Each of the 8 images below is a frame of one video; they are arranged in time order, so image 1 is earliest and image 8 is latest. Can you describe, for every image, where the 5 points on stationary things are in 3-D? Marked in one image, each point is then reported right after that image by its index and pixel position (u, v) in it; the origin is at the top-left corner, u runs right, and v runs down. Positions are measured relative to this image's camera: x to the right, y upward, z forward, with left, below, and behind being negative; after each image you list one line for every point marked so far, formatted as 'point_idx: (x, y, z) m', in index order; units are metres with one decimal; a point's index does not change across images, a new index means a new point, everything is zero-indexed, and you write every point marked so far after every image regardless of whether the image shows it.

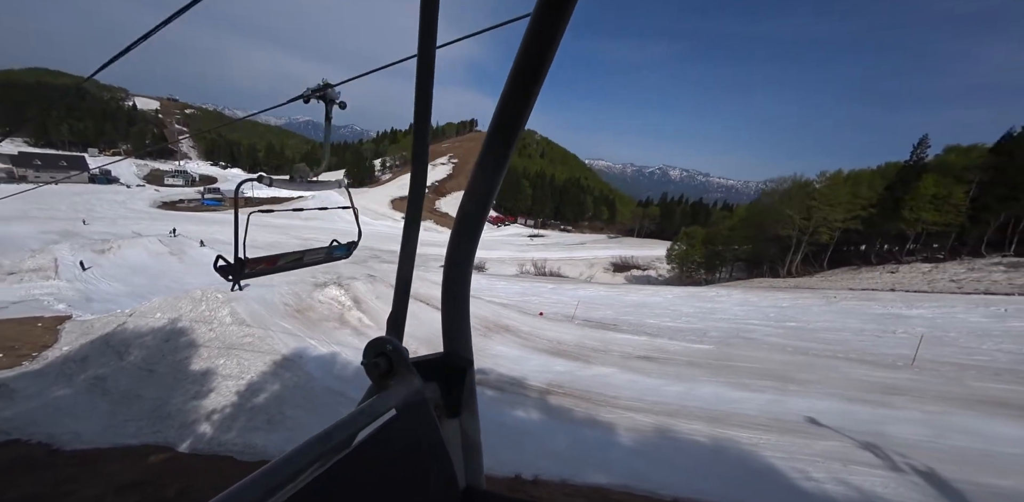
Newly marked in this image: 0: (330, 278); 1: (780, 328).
0: (-5.7, -0.8, +11.9) m
1: (+8.7, -2.5, +12.2) m
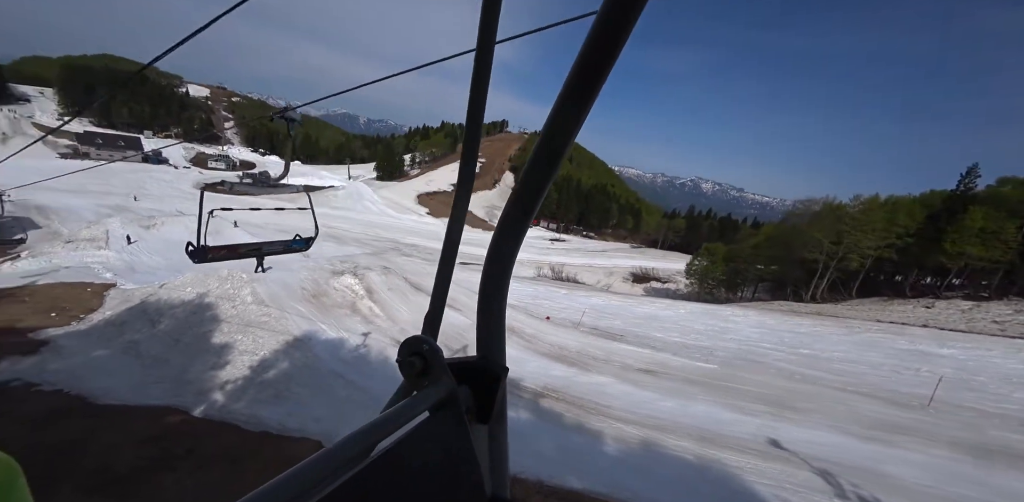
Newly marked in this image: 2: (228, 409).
0: (-5.4, -0.5, +12.4) m
1: (+8.8, -3.2, +11.9) m
2: (-5.1, -2.8, +6.7) m
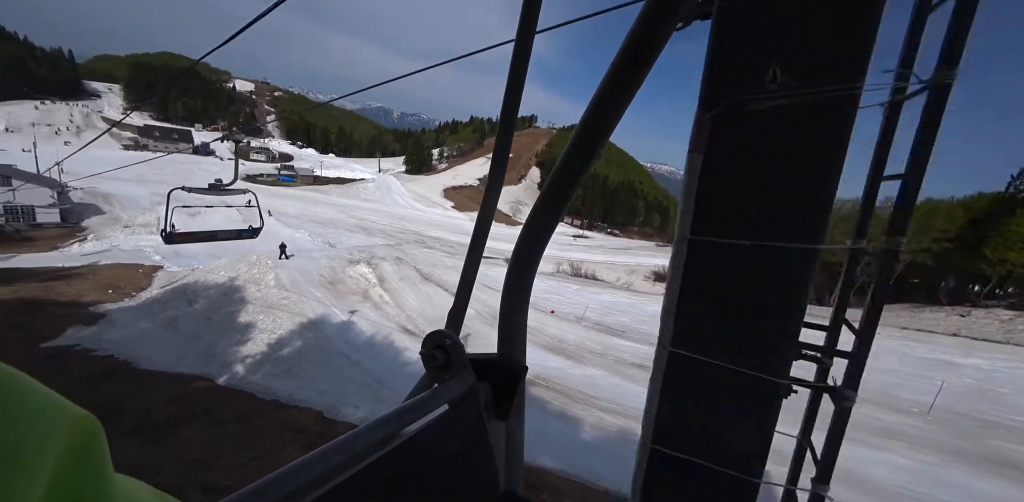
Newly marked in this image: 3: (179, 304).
0: (-5.2, -0.2, +13.2) m
1: (+8.9, -3.3, +11.7) m
2: (-5.3, -2.6, +7.5) m
3: (-9.1, -1.5, +10.4) m
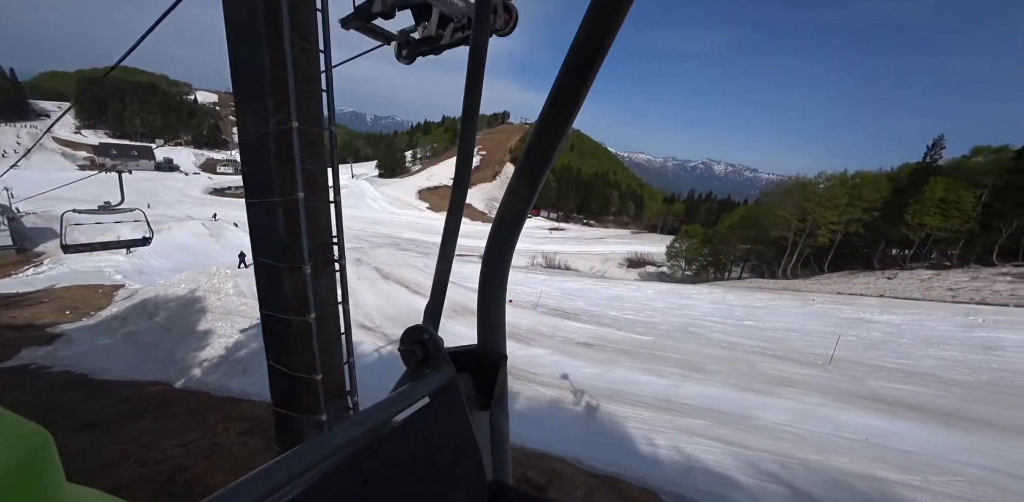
0: (-6.8, -0.3, +13.6) m
1: (+7.5, -2.5, +12.7) m
2: (-6.6, -2.8, +8.0) m
3: (-10.5, -1.9, +10.6) m
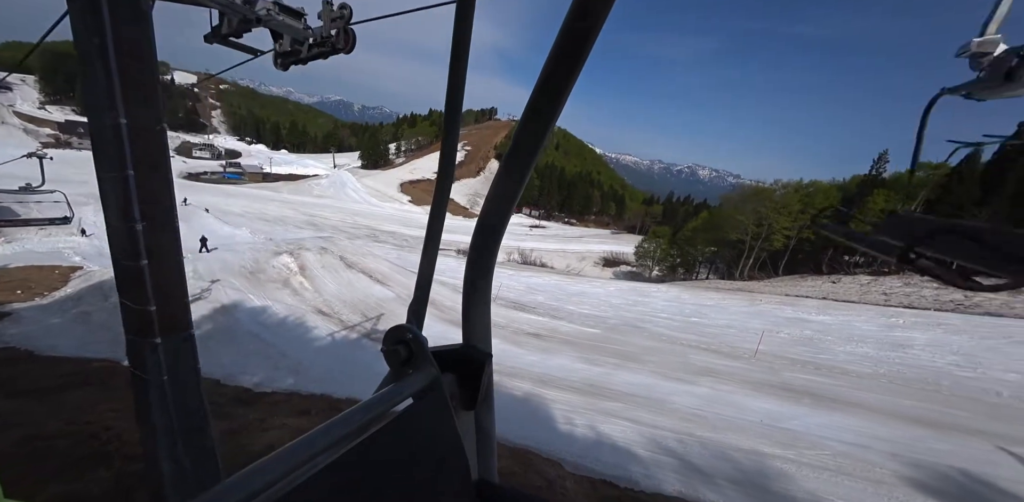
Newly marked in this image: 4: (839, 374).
0: (-8.2, +0.1, +13.8) m
1: (+6.0, -2.5, +13.4) m
2: (-7.9, -2.3, +8.2) m
3: (-11.9, -1.3, +10.7) m
4: (+7.7, -2.9, +8.9) m
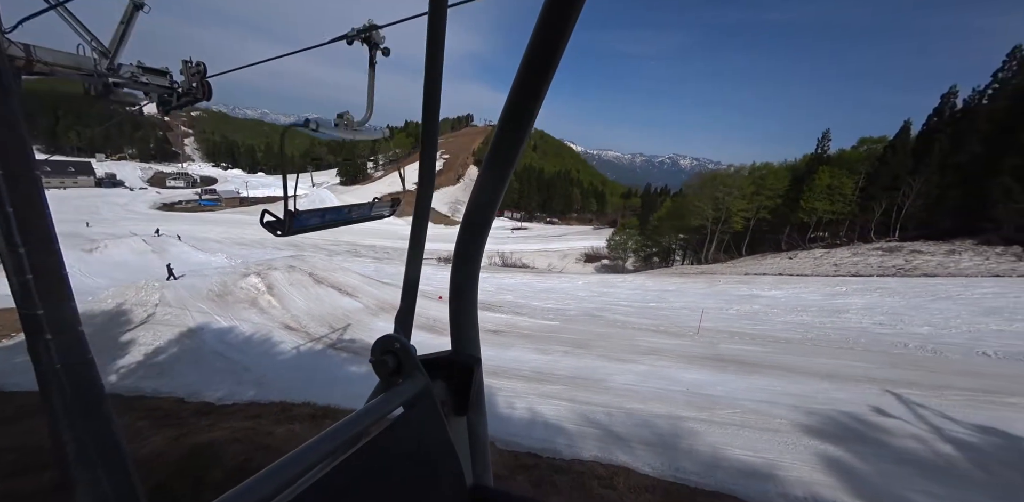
0: (-9.6, -0.7, +14.2) m
1: (+4.8, -2.1, +14.1) m
2: (-8.9, -3.0, +8.6) m
3: (-13.1, -2.4, +11.0) m
4: (+6.6, -2.3, +9.6) m
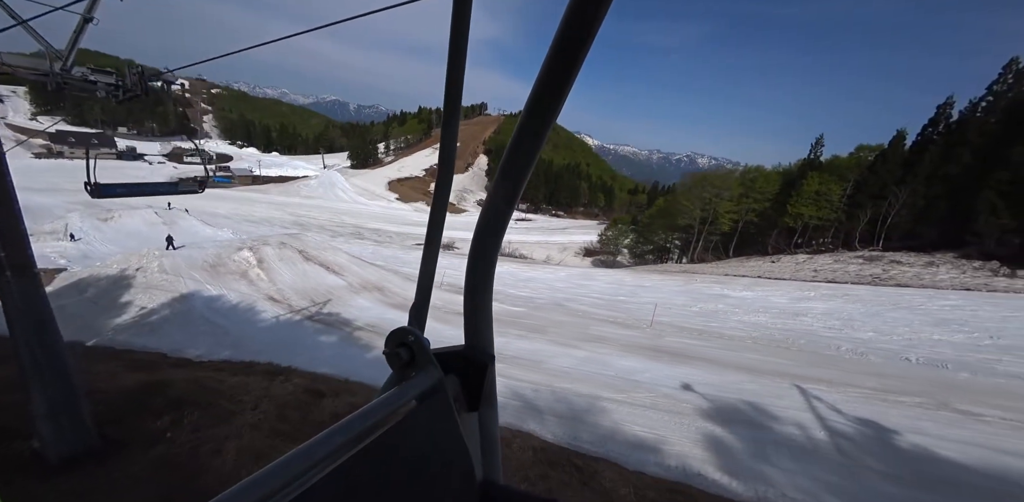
0: (-10.5, +0.3, +15.1) m
1: (+3.8, -1.9, +14.6) m
2: (-10.1, -2.2, +9.5) m
3: (-14.1, -1.3, +12.0) m
4: (+5.4, -2.3, +10.1) m
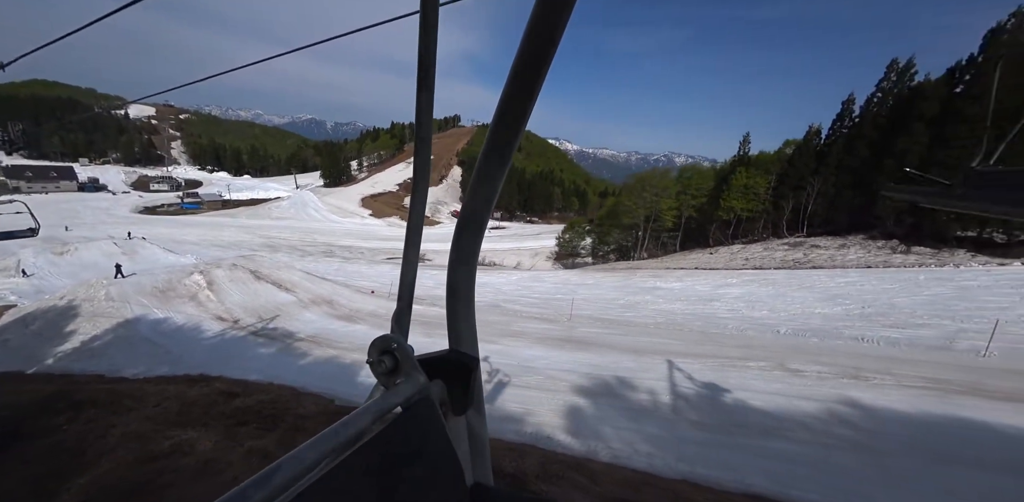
0: (-12.9, -0.7, +15.6) m
1: (+1.5, -2.0, +15.6) m
2: (-12.2, -3.1, +10.0) m
3: (-16.3, -2.4, +12.4) m
4: (+3.3, -2.2, +11.1) m
